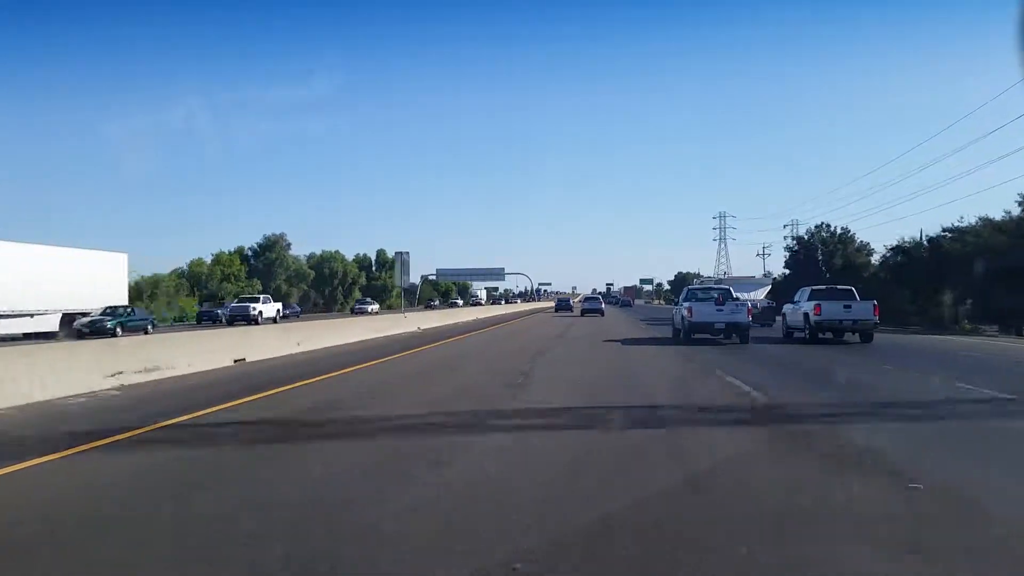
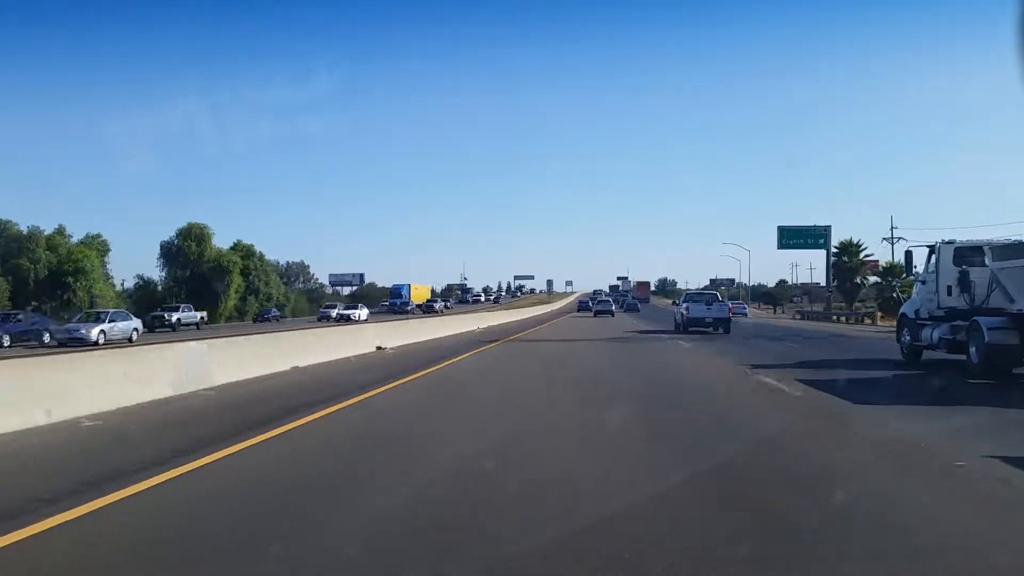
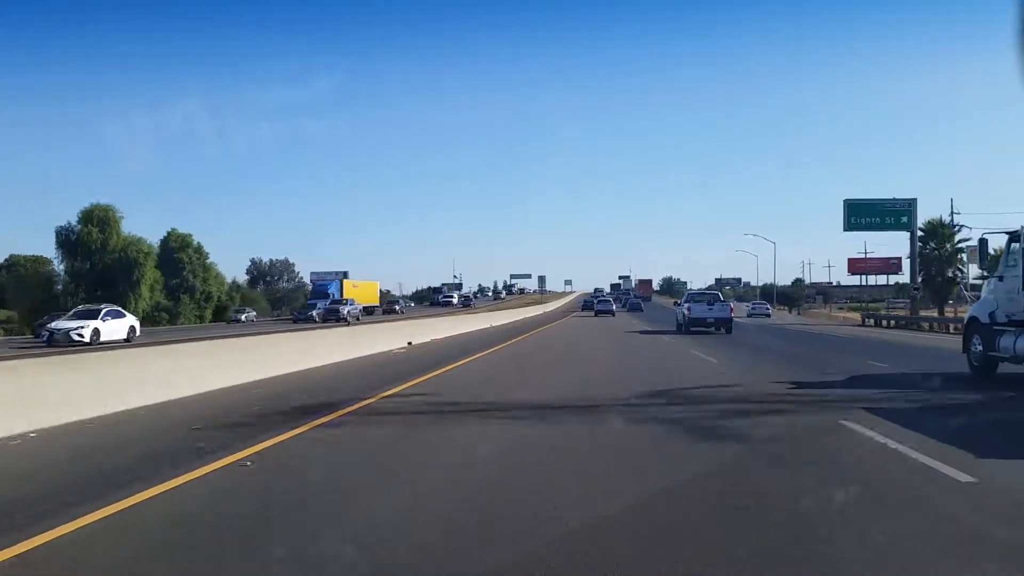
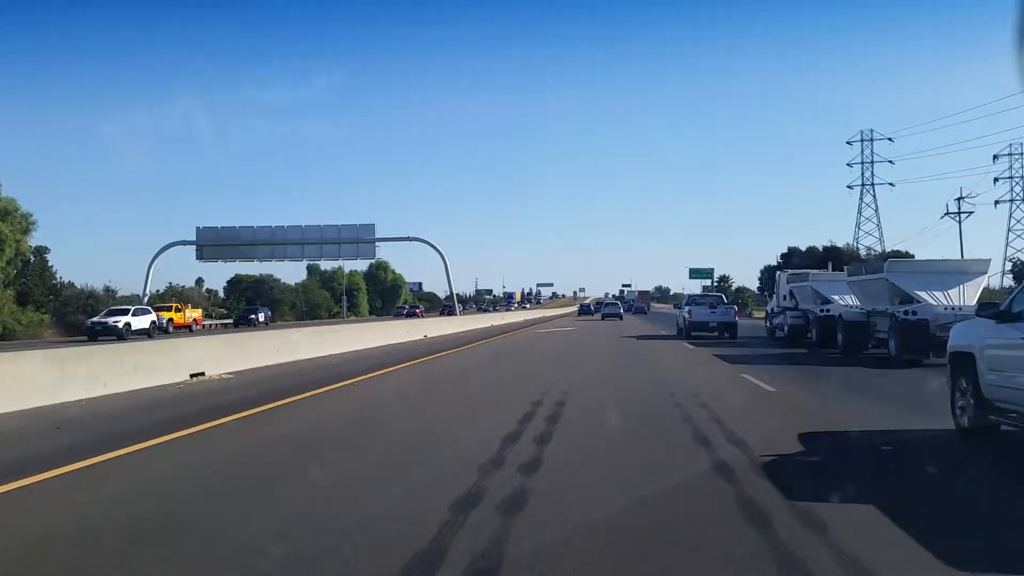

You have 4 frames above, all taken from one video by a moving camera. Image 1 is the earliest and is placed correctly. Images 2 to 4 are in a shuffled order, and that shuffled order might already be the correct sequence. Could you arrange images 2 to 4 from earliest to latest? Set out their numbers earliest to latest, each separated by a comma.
4, 2, 3
